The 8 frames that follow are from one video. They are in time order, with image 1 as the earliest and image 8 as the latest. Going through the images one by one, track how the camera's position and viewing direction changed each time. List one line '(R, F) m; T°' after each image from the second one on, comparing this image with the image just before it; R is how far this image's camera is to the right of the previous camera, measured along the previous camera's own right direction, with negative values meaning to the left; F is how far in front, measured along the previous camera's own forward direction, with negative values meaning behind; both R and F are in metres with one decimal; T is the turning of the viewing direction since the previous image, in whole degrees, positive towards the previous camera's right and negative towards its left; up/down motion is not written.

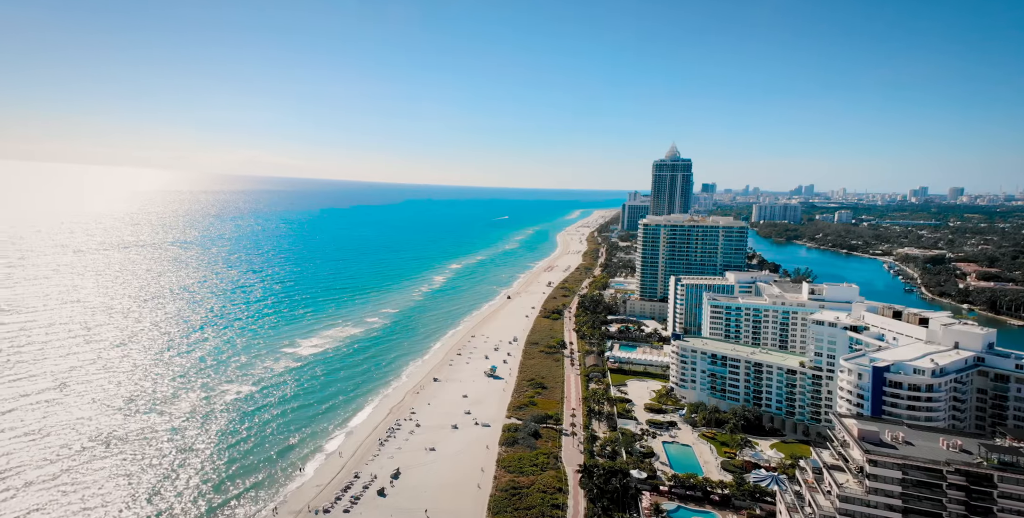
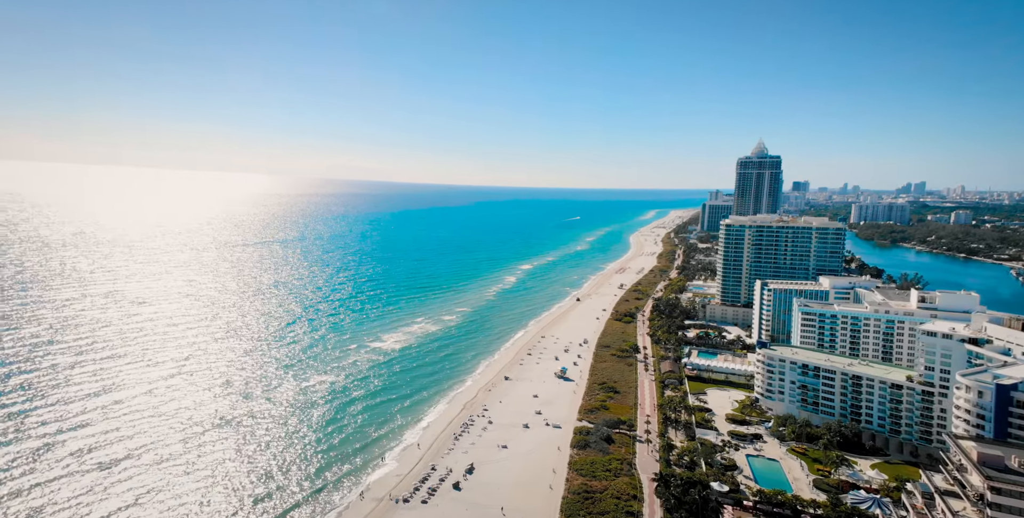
(+2.9, +0.1) m; -9°
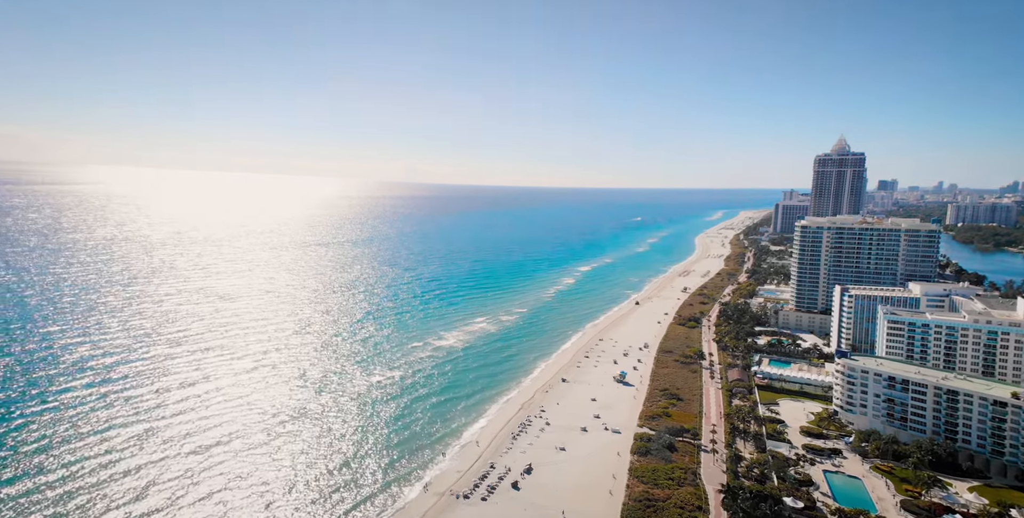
(+2.1, +0.5) m; -7°
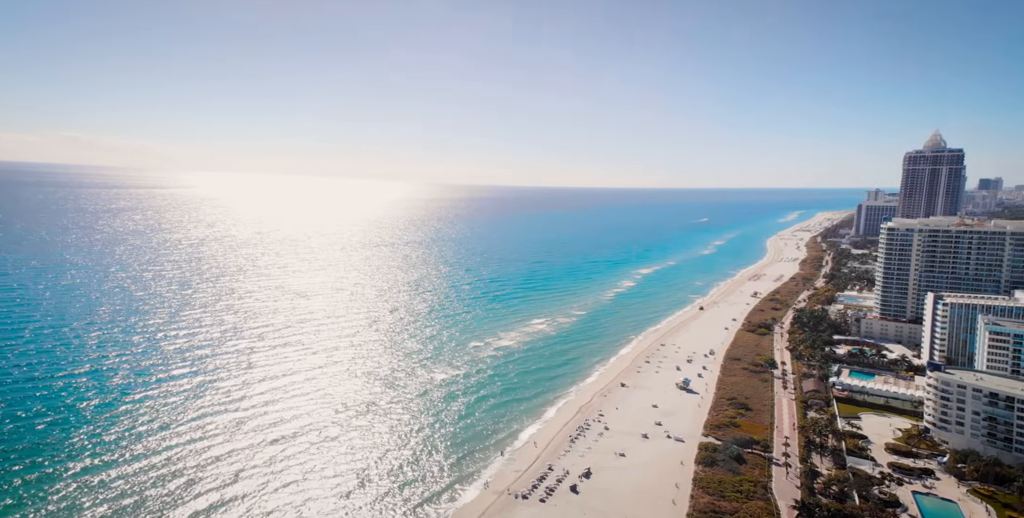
(+2.0, +0.4) m; -7°
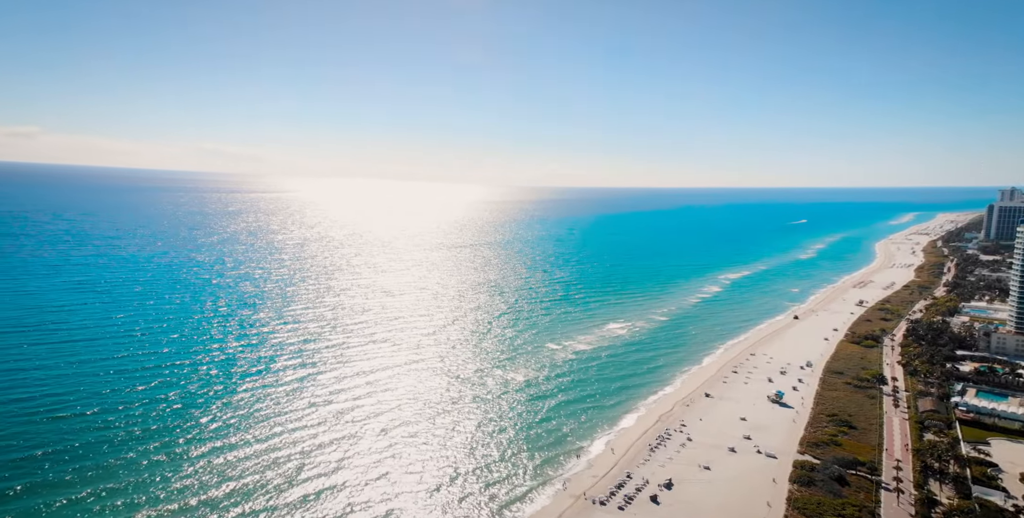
(+1.1, +1.2) m; -8°
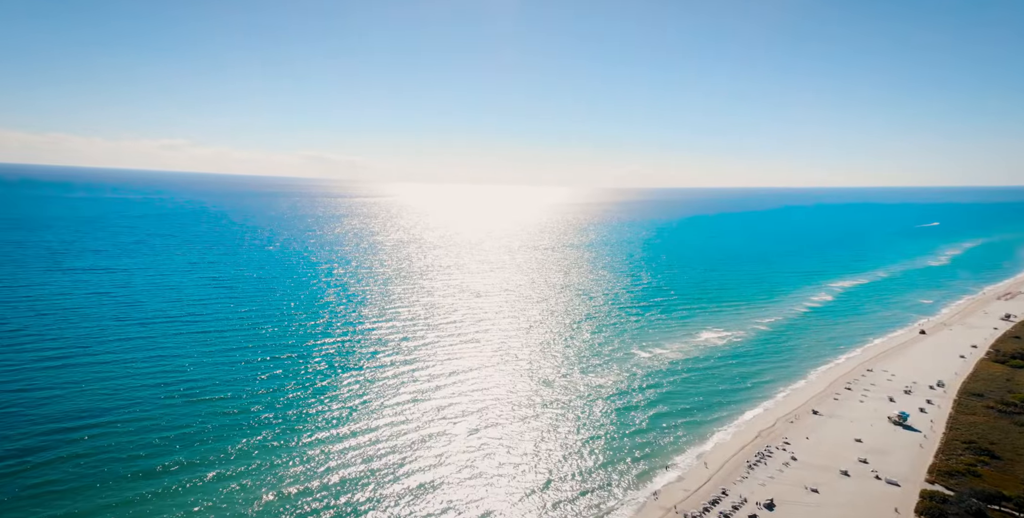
(-1.8, +1.4) m; -7°
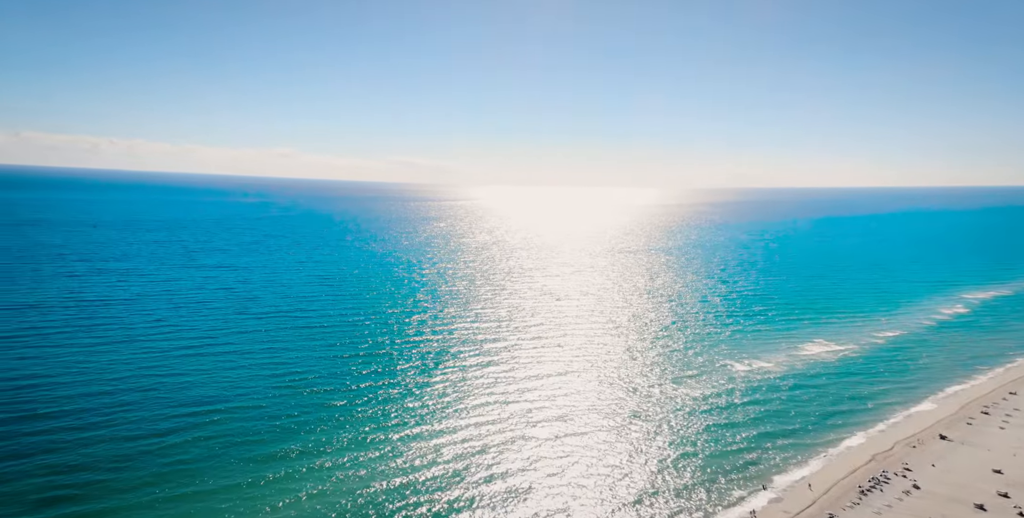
(-1.3, +1.3) m; -7°
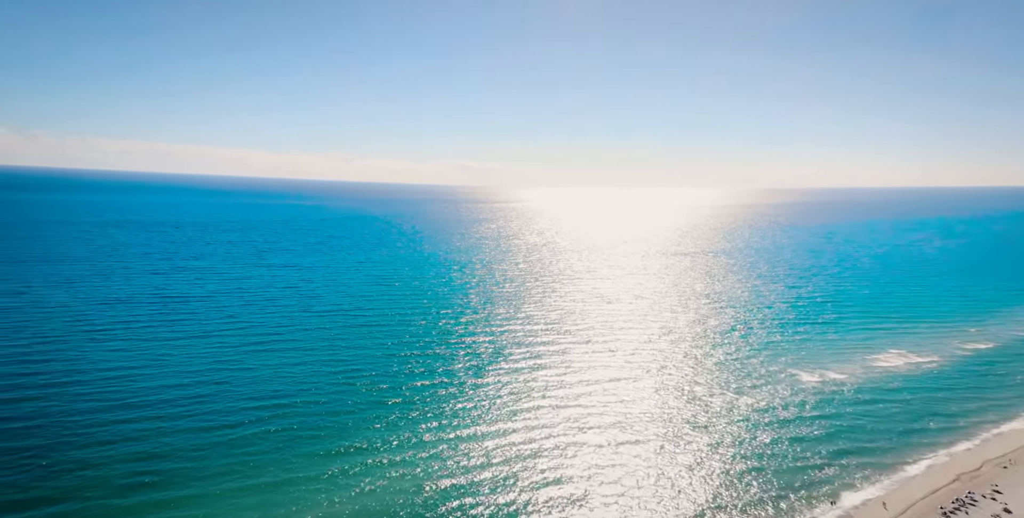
(-0.7, +0.9) m; -5°
